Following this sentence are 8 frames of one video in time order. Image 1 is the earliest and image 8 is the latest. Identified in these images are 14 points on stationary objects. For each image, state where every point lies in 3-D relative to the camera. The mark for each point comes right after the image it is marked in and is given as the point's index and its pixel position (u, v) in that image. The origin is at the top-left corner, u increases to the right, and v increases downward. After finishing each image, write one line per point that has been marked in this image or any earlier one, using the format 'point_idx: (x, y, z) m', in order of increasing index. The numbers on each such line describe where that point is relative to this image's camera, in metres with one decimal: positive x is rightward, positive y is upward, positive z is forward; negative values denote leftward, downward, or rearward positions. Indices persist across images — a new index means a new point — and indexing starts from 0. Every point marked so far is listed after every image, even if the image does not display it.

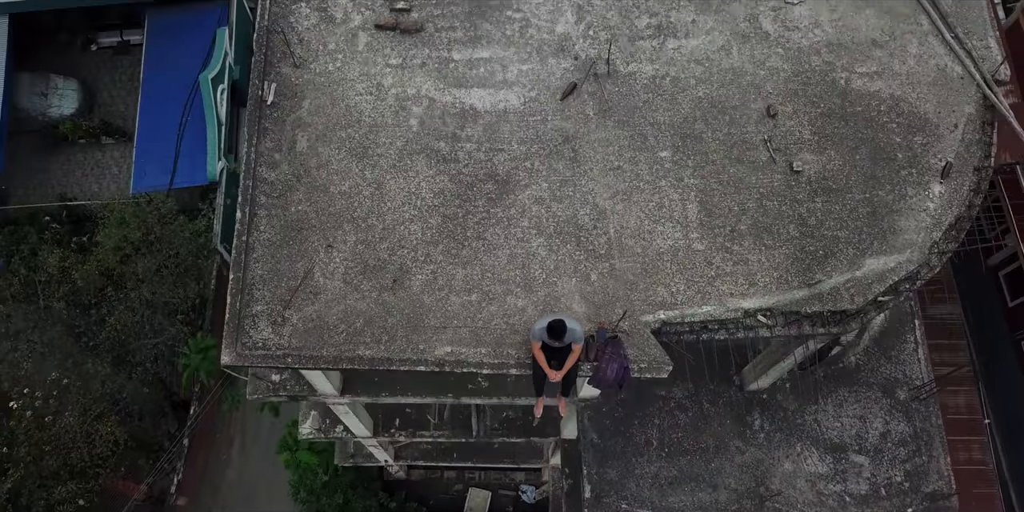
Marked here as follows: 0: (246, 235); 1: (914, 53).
0: (-2.7, +0.2, +6.6) m
1: (+4.7, +2.4, +7.7) m
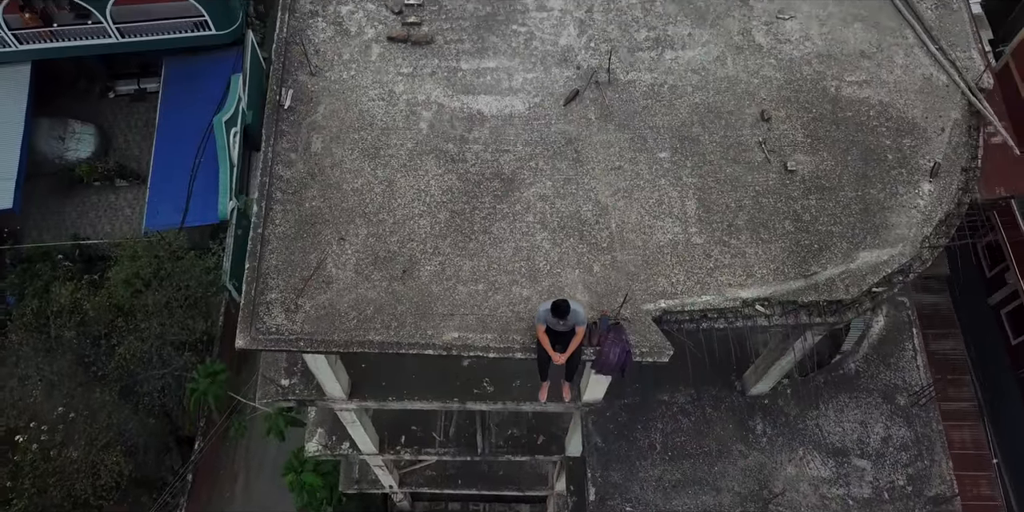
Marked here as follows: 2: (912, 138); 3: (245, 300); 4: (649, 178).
0: (-2.6, +0.3, +6.9) m
1: (+4.8, +2.4, +8.1) m
2: (+4.6, +1.4, +7.6) m
3: (-2.6, -0.4, +6.5) m
4: (+1.5, +0.9, +7.3) m
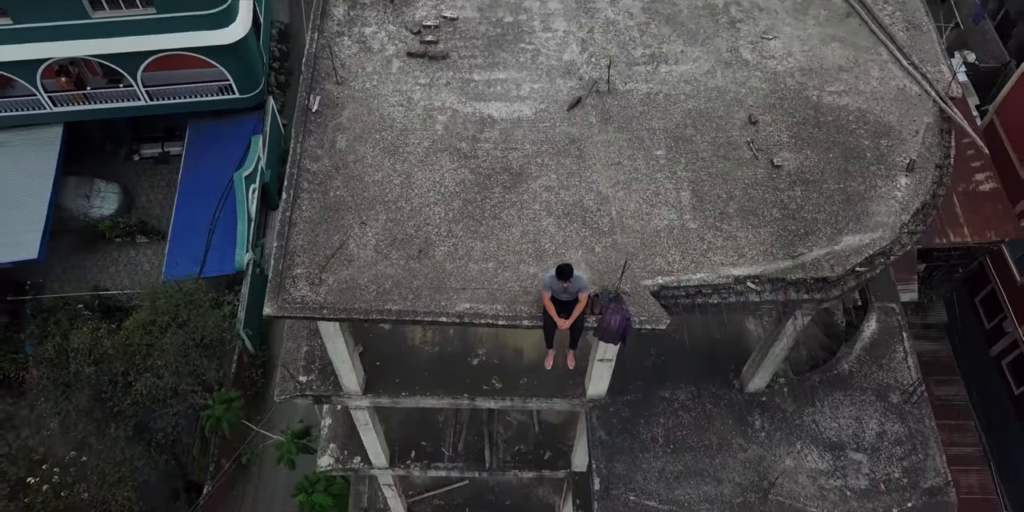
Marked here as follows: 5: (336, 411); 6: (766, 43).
0: (-2.5, +0.5, +7.5) m
1: (+4.9, +2.4, +8.8) m
2: (+4.7, +1.5, +8.3) m
3: (-2.6, -0.2, +7.1) m
4: (+1.6, +1.0, +8.0) m
5: (-3.2, -2.9, +12.0) m
6: (+3.5, +2.9, +9.1) m
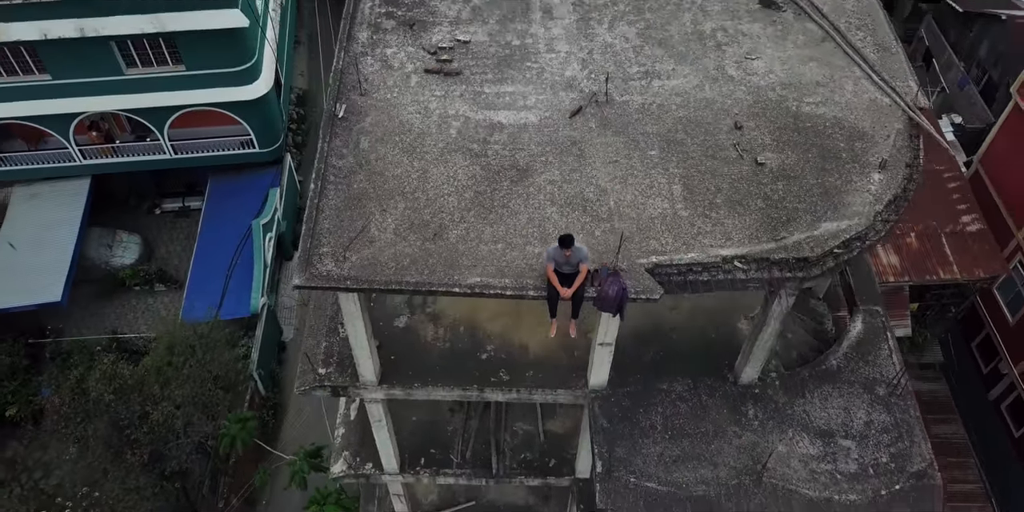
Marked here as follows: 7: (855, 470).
0: (-2.5, +0.7, +8.3) m
1: (+5.0, +2.5, +9.7) m
2: (+4.8, +1.6, +9.1) m
3: (-2.5, +0.1, +7.8) m
4: (+1.7, +1.1, +8.8) m
5: (-3.0, -3.1, +12.4) m
6: (+3.6, +2.9, +10.0) m
7: (+4.6, -2.9, +9.0) m
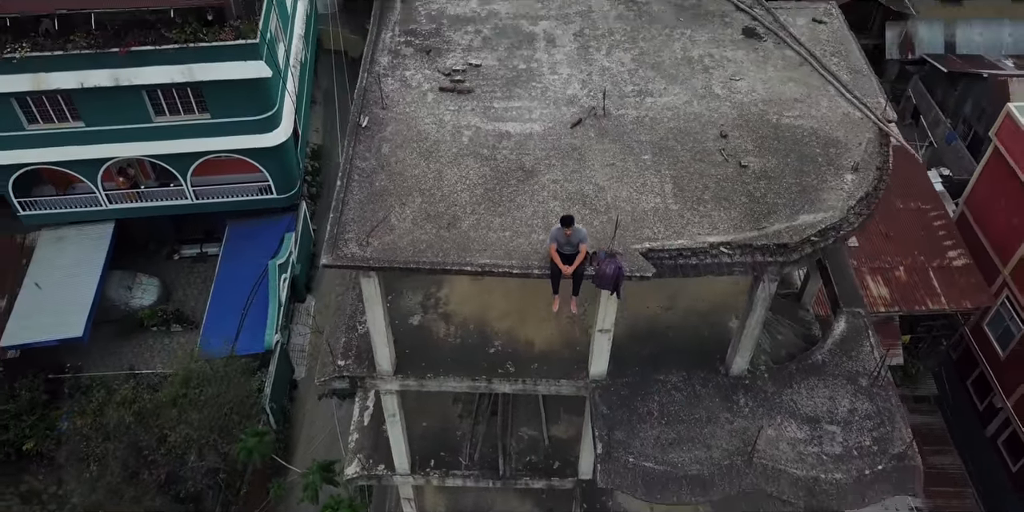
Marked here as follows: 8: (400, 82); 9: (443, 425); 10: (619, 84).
0: (-2.4, +0.9, +9.2) m
1: (+5.1, +2.5, +10.7) m
2: (+4.9, +1.6, +10.0) m
3: (-2.4, +0.3, +8.7) m
4: (+1.8, +1.2, +9.7) m
5: (-2.9, -3.3, +13.0) m
6: (+3.7, +2.9, +11.1) m
7: (+4.7, -2.8, +9.5) m
8: (-1.9, +2.9, +11.1) m
9: (-1.4, -3.4, +13.0) m
10: (+1.8, +2.9, +11.1) m
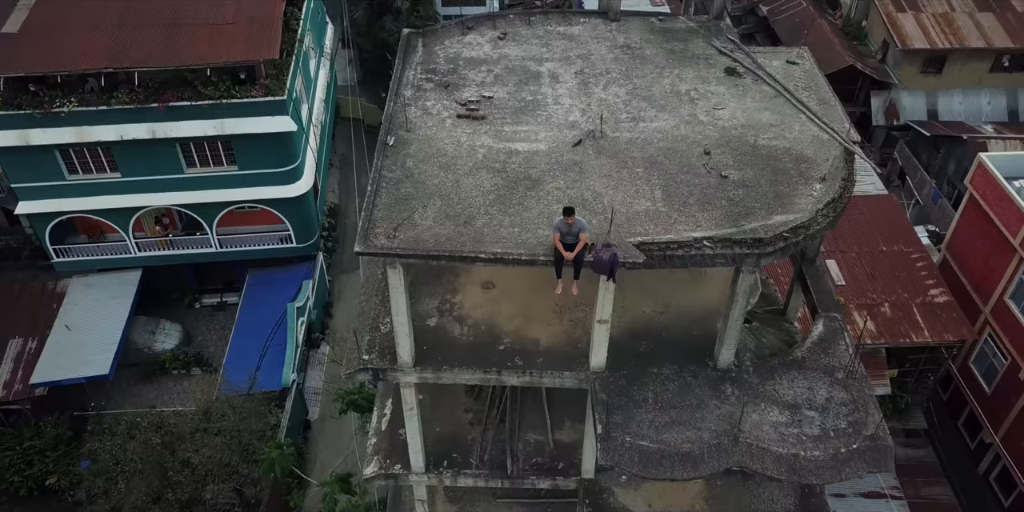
0: (-2.2, +0.9, +10.6) m
1: (+5.2, +2.3, +12.1) m
2: (+5.1, +1.6, +11.3) m
3: (-2.3, +0.4, +10.0) m
4: (+1.9, +1.2, +11.0) m
5: (-2.8, -3.6, +13.9) m
6: (+3.9, +2.7, +12.6) m
7: (+4.8, -2.8, +10.4) m
8: (-1.7, +2.8, +12.6) m
9: (-1.2, -3.7, +13.9) m
10: (+1.9, +2.7, +12.5) m
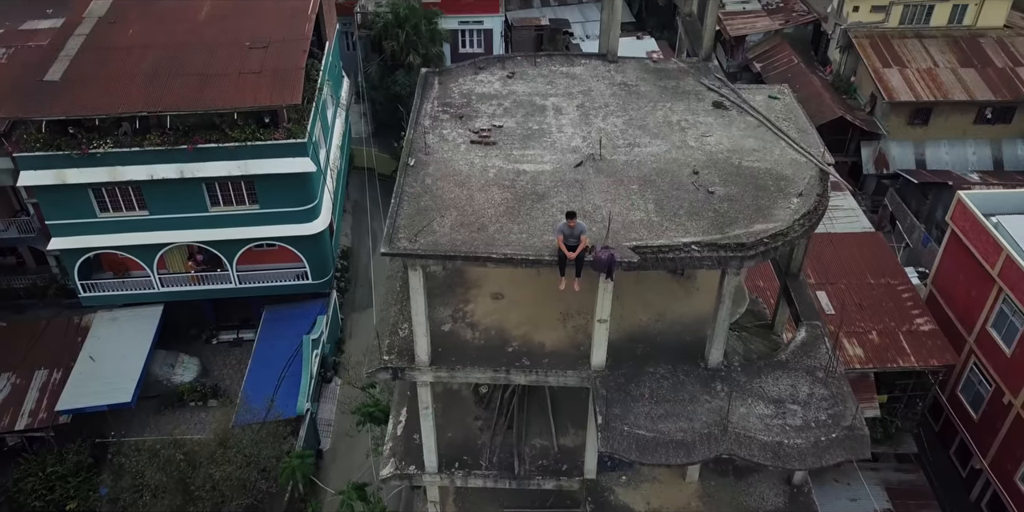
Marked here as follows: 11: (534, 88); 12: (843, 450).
0: (-2.1, +0.8, +11.8) m
1: (+5.4, +2.1, +13.4) m
2: (+5.2, +1.4, +12.6) m
3: (-2.1, +0.4, +11.2) m
4: (+2.1, +1.1, +12.3) m
5: (-2.6, -4.0, +14.7) m
6: (+4.0, +2.5, +13.9) m
7: (+5.0, -2.9, +11.3) m
8: (-1.5, +2.5, +14.0) m
9: (-1.1, -4.0, +14.8) m
10: (+2.1, +2.5, +13.9) m
11: (+0.5, +4.0, +15.9) m
12: (+5.5, -3.2, +11.0) m
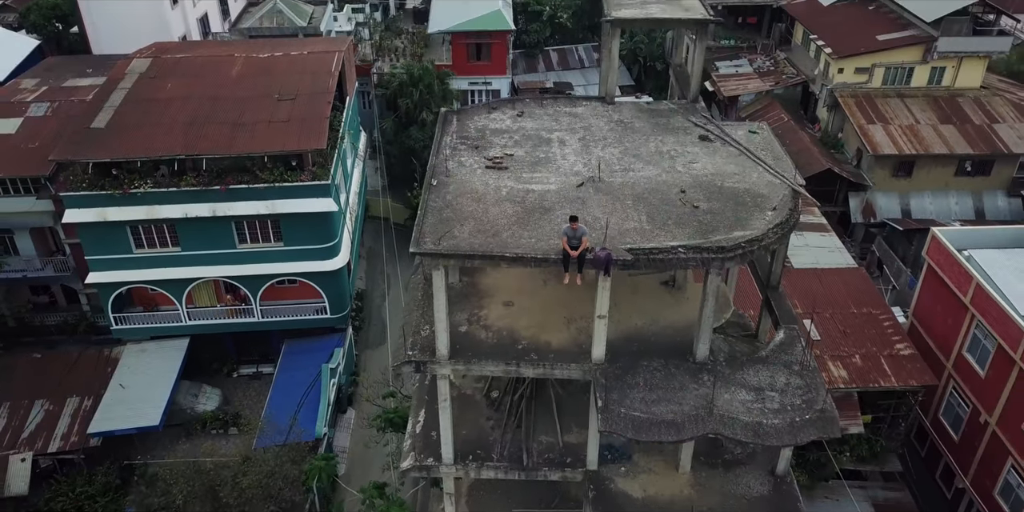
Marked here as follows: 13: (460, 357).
0: (-1.9, +0.8, +13.7) m
1: (+5.6, +1.8, +15.3) m
2: (+5.4, +1.2, +14.4) m
3: (-1.9, +0.3, +12.9) m
4: (+2.3, +1.0, +14.1) m
5: (-2.4, -4.3, +16.1) m
6: (+4.3, +2.2, +15.8) m
7: (+5.2, -2.9, +12.7) m
8: (-1.3, +2.2, +16.0) m
9: (-0.8, -4.3, +16.1) m
10: (+2.3, +2.2, +15.8) m
11: (+0.8, +3.6, +17.9) m
12: (+5.7, -3.2, +12.4) m
13: (-1.1, -2.1, +14.1) m
